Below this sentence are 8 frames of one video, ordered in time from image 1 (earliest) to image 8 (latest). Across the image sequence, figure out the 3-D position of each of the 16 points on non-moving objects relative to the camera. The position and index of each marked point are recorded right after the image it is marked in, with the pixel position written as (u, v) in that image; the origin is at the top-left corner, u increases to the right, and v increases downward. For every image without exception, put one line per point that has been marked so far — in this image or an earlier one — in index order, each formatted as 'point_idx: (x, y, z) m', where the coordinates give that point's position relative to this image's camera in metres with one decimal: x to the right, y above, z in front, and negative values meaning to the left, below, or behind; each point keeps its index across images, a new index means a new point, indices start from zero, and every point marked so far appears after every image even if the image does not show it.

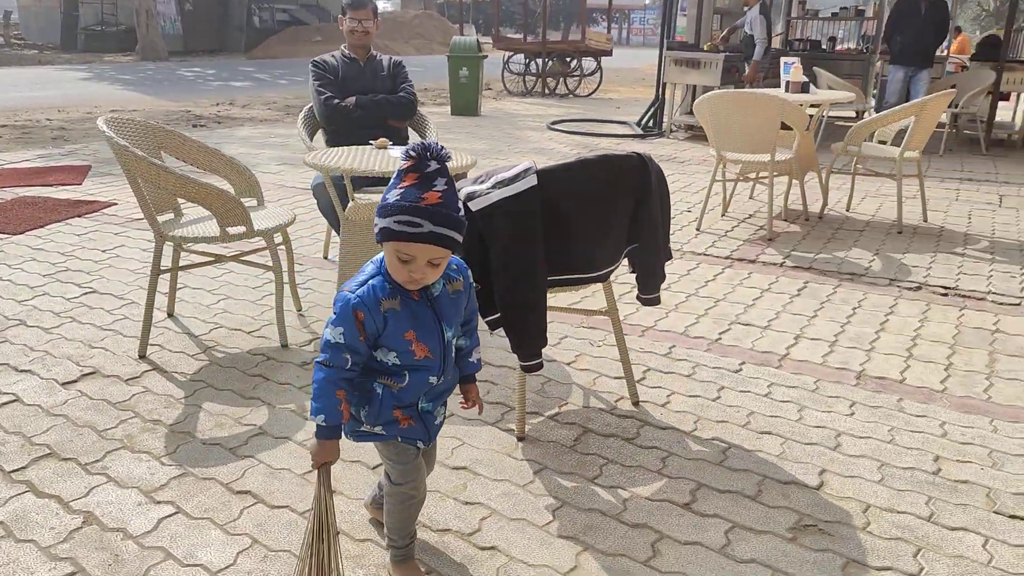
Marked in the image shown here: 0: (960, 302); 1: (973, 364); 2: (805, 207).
0: (+2.0, -0.1, +3.8) m
1: (+1.7, -0.3, +3.1) m
2: (+1.8, +0.5, +5.2) m
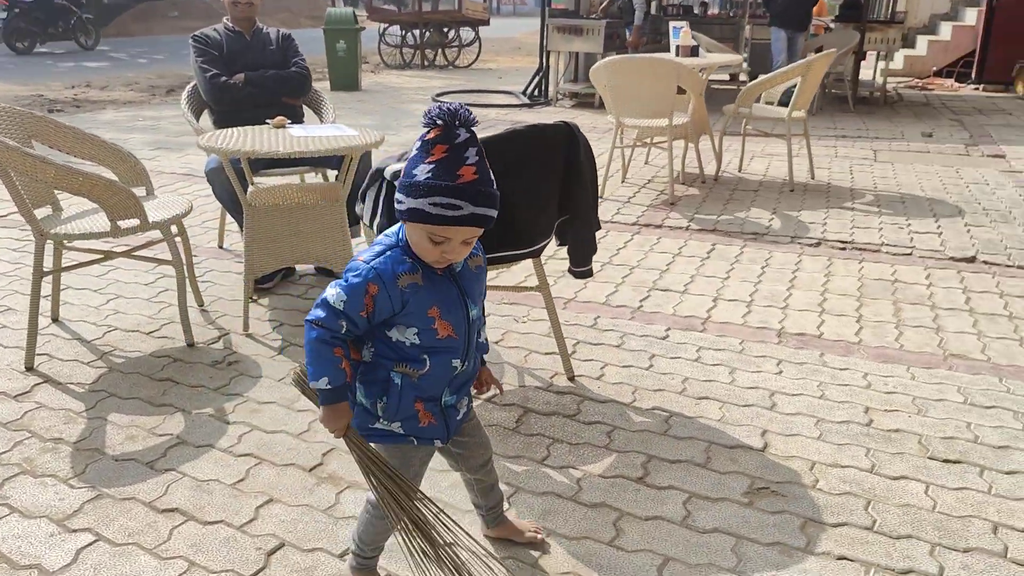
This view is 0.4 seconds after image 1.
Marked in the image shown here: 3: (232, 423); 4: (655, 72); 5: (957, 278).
0: (+1.6, +0.2, +4.0) m
1: (+1.4, -0.1, +3.2) m
2: (+1.2, +0.8, +5.3) m
3: (-0.8, -0.4, +2.3) m
4: (+0.8, +1.2, +4.6) m
5: (+1.9, 0.0, +3.6) m
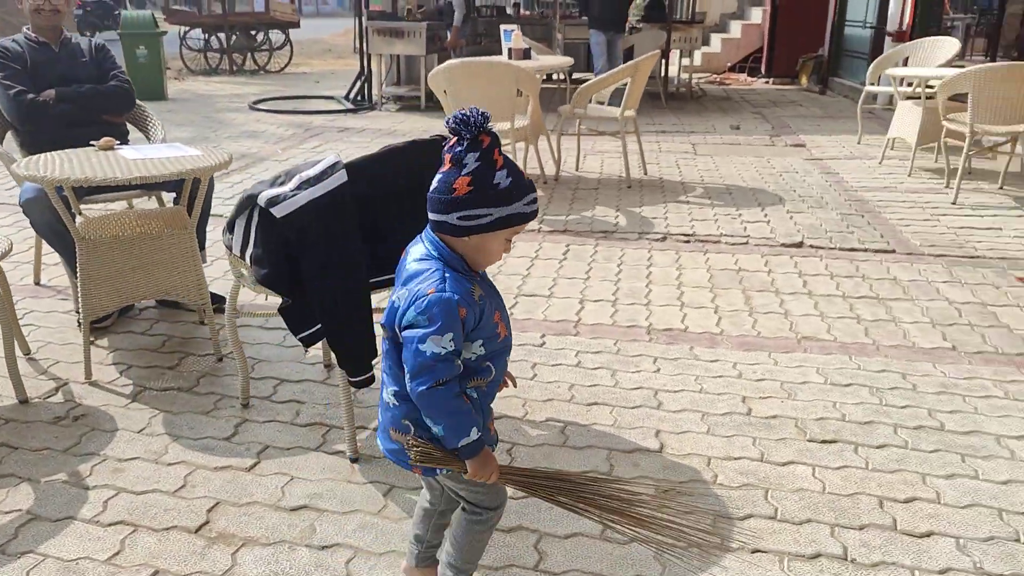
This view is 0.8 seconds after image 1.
0: (+0.9, +0.2, +4.2) m
1: (+0.9, -0.1, +3.4) m
2: (+0.2, +0.8, +5.4) m
3: (-1.0, -0.5, +2.1) m
4: (-0.1, +1.2, +4.7) m
5: (+1.3, +0.1, +3.9) m
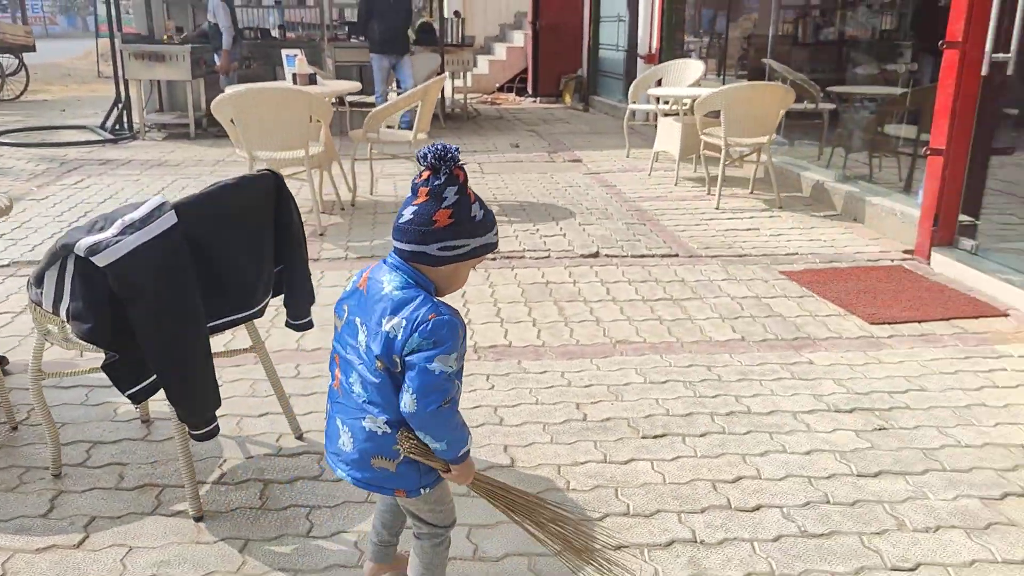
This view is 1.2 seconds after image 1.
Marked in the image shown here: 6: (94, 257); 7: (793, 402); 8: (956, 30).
0: (0.0, +0.1, +4.3) m
1: (+0.2, -0.1, +3.6) m
2: (-1.1, +0.6, +5.3) m
3: (-1.3, -0.6, +1.8) m
4: (-1.2, +1.0, +4.5) m
5: (+0.4, +0.1, +4.2) m
6: (-0.9, +0.1, +1.7) m
7: (+0.9, -0.4, +2.7) m
8: (+2.2, +1.3, +4.1) m
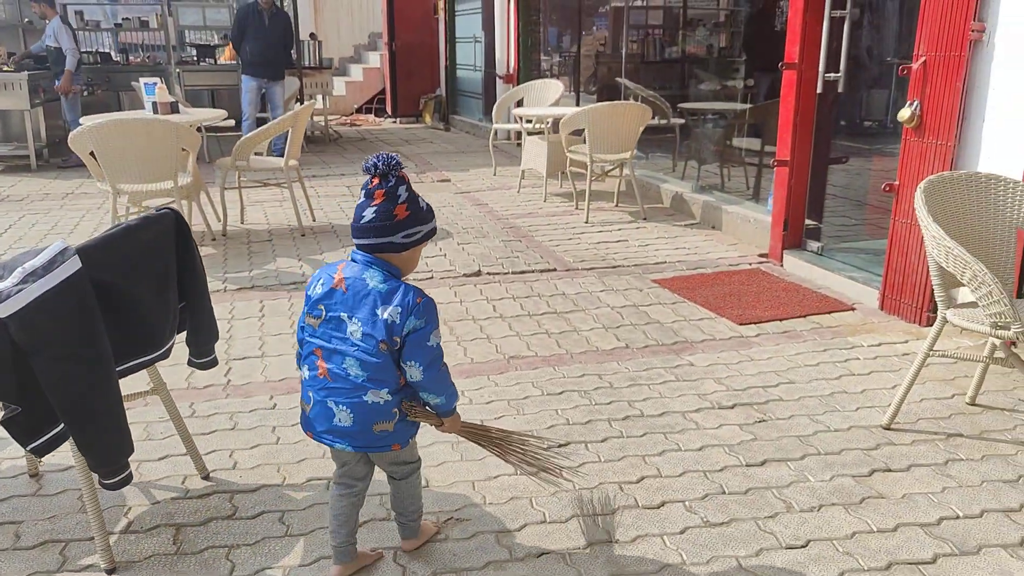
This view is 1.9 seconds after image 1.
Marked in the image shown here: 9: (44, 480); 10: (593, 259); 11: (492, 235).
0: (-0.6, 0.0, +4.3) m
1: (-0.3, -0.2, +3.6) m
2: (-1.9, +0.4, +5.2) m
3: (-1.4, -0.8, +1.6) m
4: (-1.9, +0.8, +4.4) m
5: (-0.2, 0.0, +4.3) m
6: (-1.0, 0.0, +1.7) m
7: (+0.6, -0.4, +2.9) m
8: (+1.5, +1.3, +4.6) m
9: (-1.3, -0.6, +2.4) m
10: (+0.5, +0.2, +4.9) m
11: (-0.1, +0.3, +5.4) m
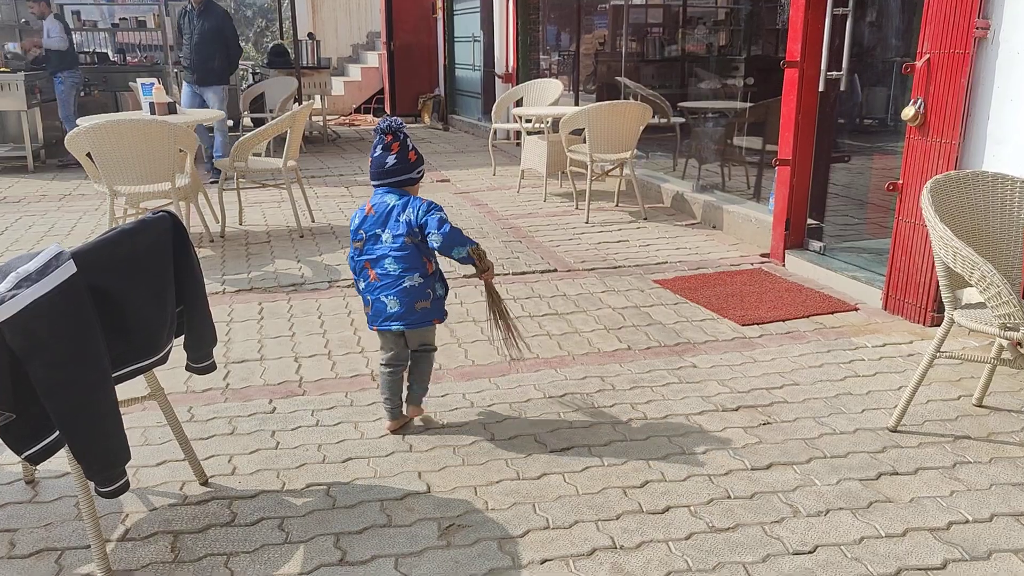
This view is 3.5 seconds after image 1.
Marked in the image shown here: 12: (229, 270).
0: (-0.6, 0.0, +4.3) m
1: (-0.3, -0.2, +3.6) m
2: (-1.9, +0.4, +5.1) m
3: (-1.4, -0.8, +1.6) m
4: (-1.9, +0.8, +4.3) m
5: (-0.2, 0.0, +4.2) m
6: (-1.0, -0.1, +1.6) m
7: (+0.6, -0.4, +2.9) m
8: (+1.5, +1.3, +4.5) m
9: (-1.3, -0.6, +2.4) m
10: (+0.5, +0.2, +4.8) m
11: (-0.1, +0.3, +5.4) m
12: (-1.5, +0.1, +4.5) m
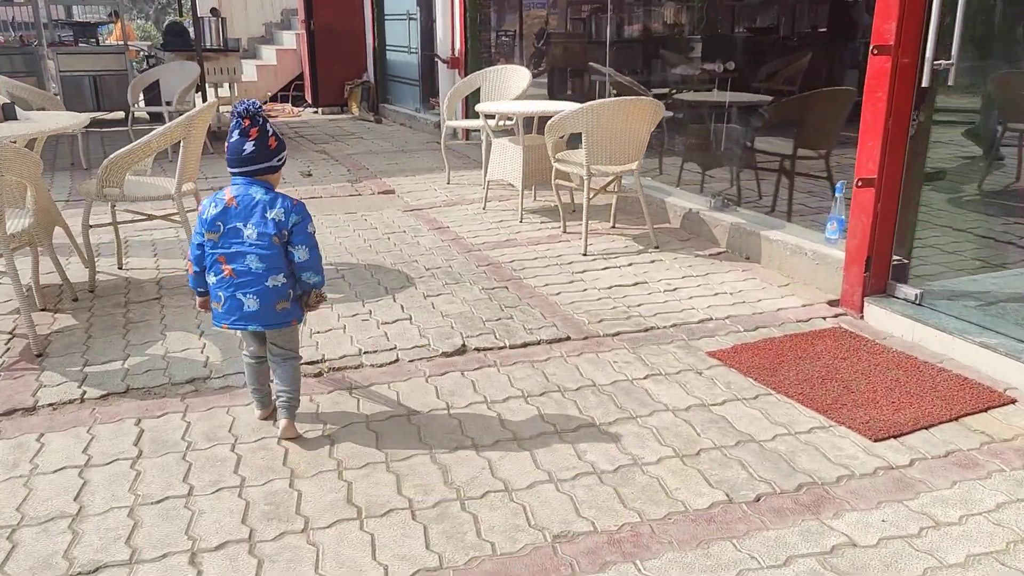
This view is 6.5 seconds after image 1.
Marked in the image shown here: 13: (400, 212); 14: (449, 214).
0: (-0.6, -0.3, +3.0) m
1: (-0.2, -0.5, +2.3) m
2: (-1.9, 0.0, +3.6) m
3: (-1.1, -1.2, +0.2) m
4: (-1.9, +0.4, +2.8) m
5: (-0.2, -0.3, +2.9) m
6: (-0.8, -0.4, +0.2) m
7: (+0.7, -0.7, +1.7) m
8: (+1.5, +1.0, +3.3) m
9: (-1.1, -0.9, +1.0) m
10: (+0.4, -0.1, +3.6) m
11: (-0.2, 0.0, +4.0) m
12: (-1.5, -0.2, +3.1) m
13: (-0.7, +0.5, +5.3) m
14: (-0.4, +0.5, +5.3) m
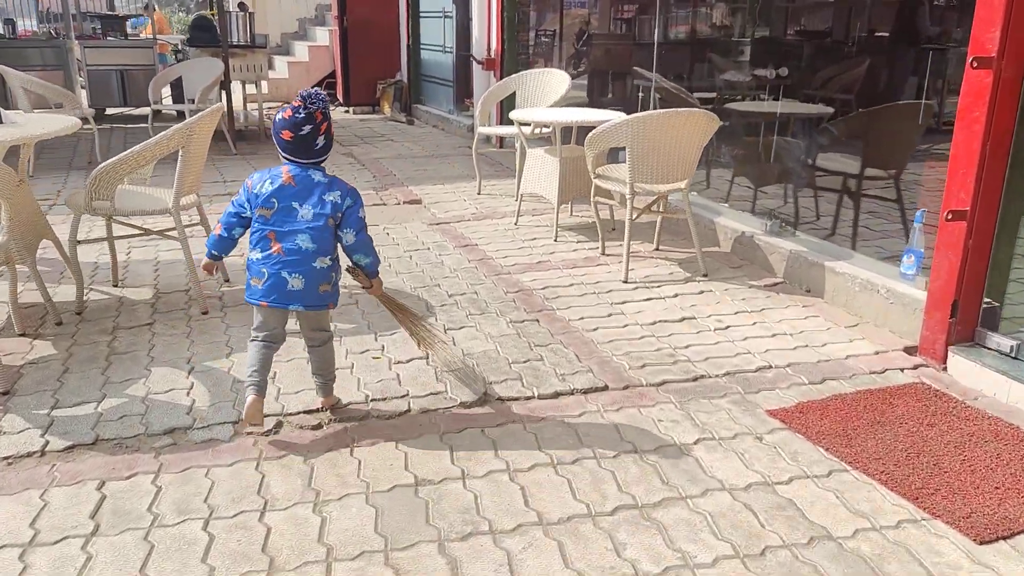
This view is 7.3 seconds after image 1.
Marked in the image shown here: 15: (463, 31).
0: (-0.5, -0.4, +2.6) m
1: (-0.2, -0.7, +1.9) m
2: (-1.8, -0.1, +3.3) m
3: (-1.2, -1.3, -0.2) m
4: (-1.8, +0.3, +2.5) m
5: (-0.1, -0.5, +2.5) m
6: (-0.8, -0.6, -0.2) m
7: (+0.8, -0.9, +1.2) m
8: (+1.6, +0.8, +2.8) m
9: (-1.1, -1.1, +0.6) m
10: (+0.5, -0.3, +3.1) m
11: (-0.1, -0.1, +3.6) m
12: (-1.5, -0.3, +2.7) m
13: (-0.5, +0.4, +4.9) m
14: (-0.2, +0.3, +4.8) m
15: (-0.5, +2.6, +8.6) m
